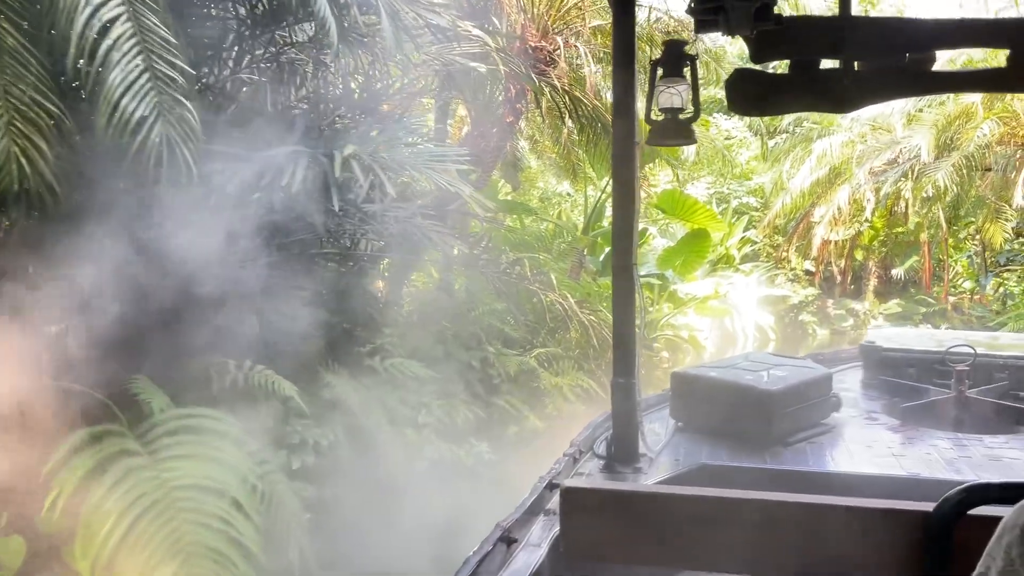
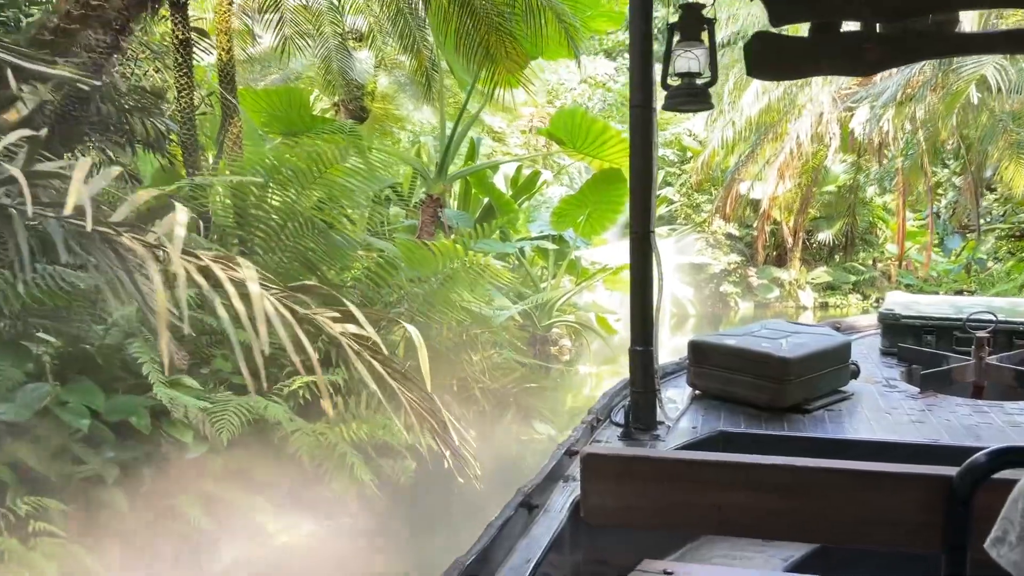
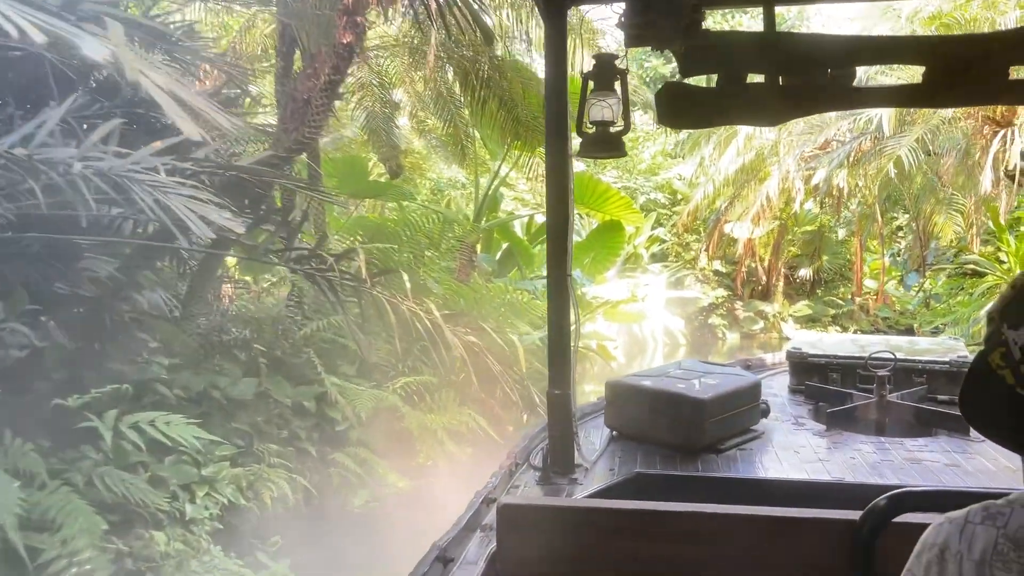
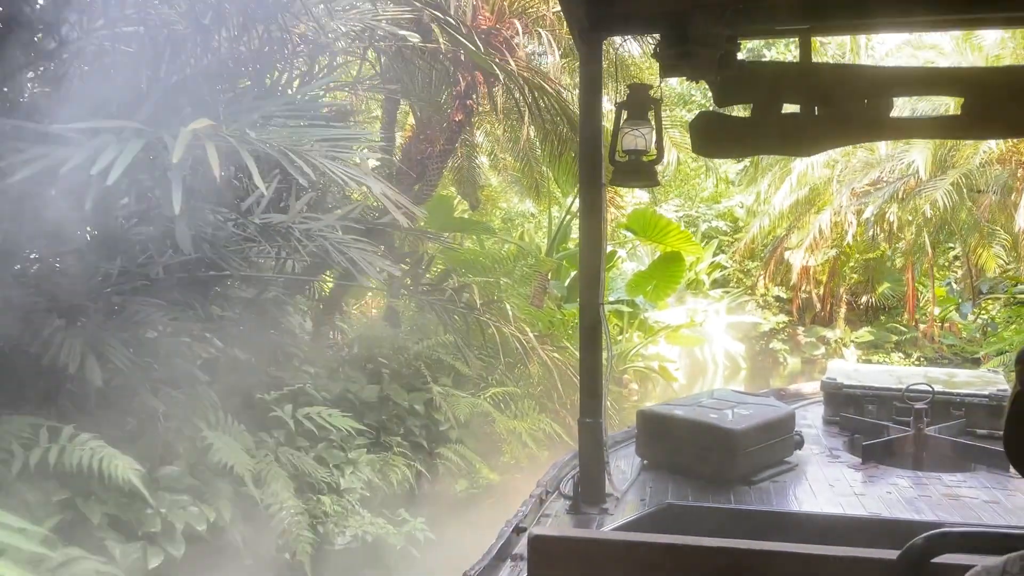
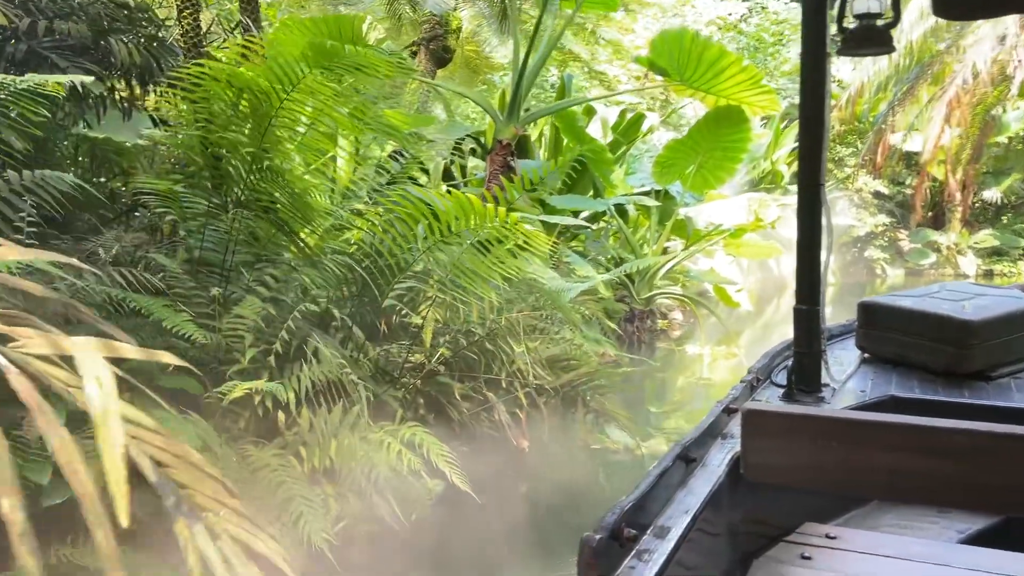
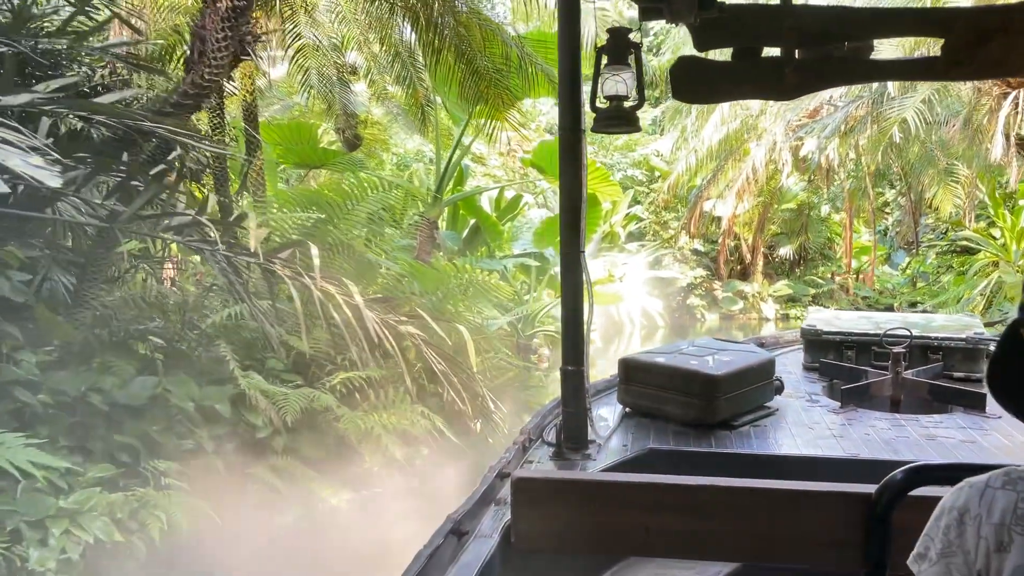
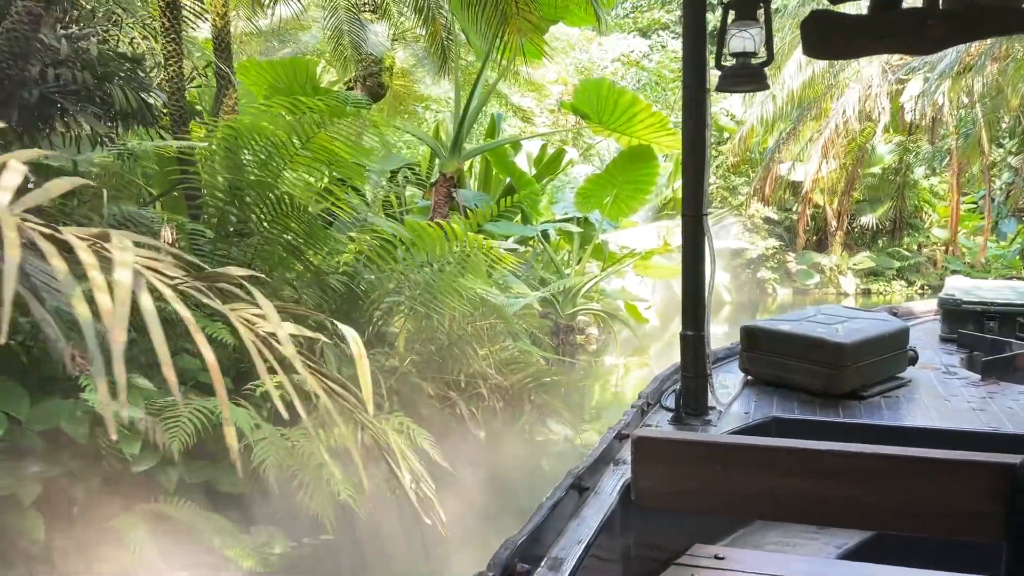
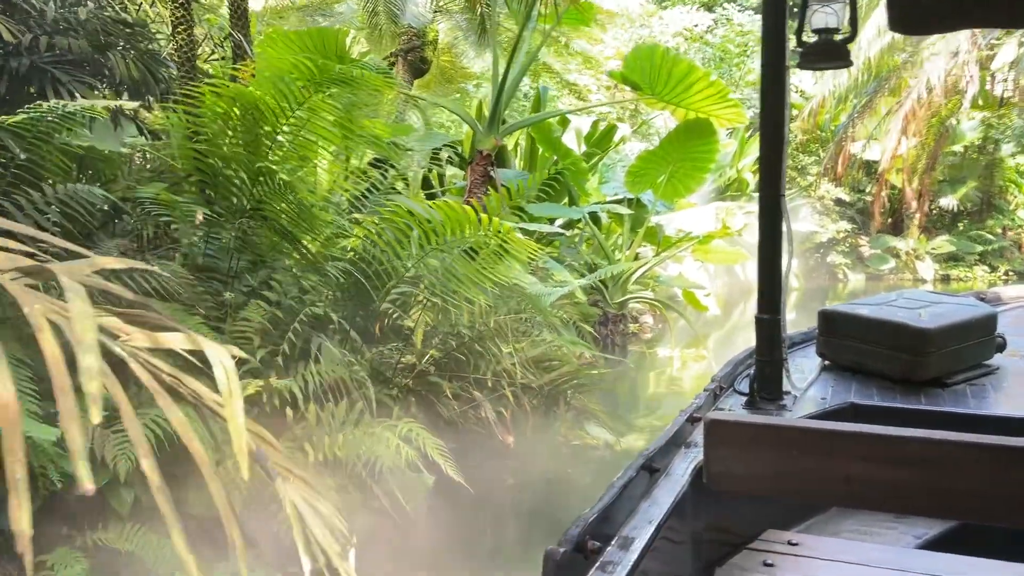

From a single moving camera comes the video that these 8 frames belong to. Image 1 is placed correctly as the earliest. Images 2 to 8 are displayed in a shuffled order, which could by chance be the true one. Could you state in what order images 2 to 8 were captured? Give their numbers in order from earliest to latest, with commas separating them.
4, 3, 6, 2, 7, 8, 5
